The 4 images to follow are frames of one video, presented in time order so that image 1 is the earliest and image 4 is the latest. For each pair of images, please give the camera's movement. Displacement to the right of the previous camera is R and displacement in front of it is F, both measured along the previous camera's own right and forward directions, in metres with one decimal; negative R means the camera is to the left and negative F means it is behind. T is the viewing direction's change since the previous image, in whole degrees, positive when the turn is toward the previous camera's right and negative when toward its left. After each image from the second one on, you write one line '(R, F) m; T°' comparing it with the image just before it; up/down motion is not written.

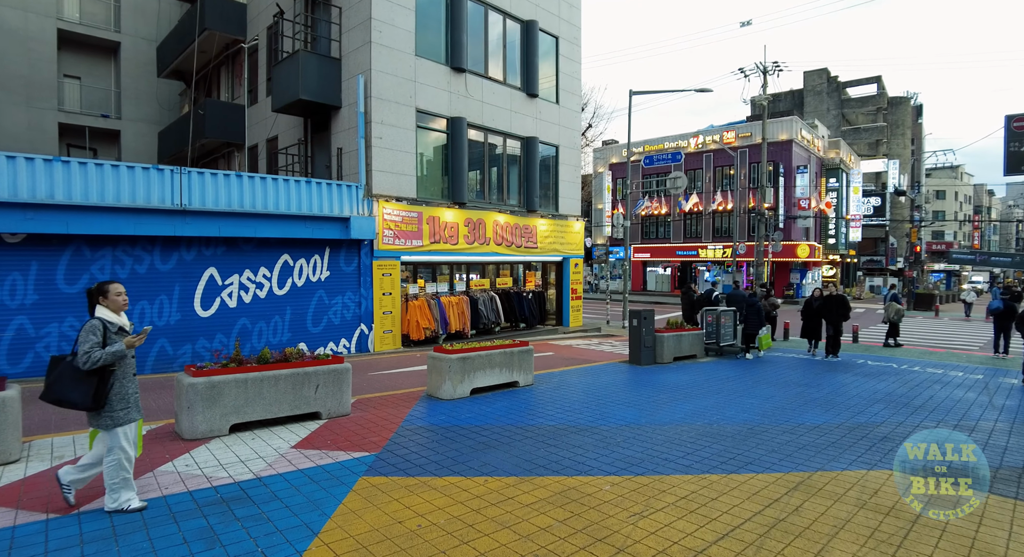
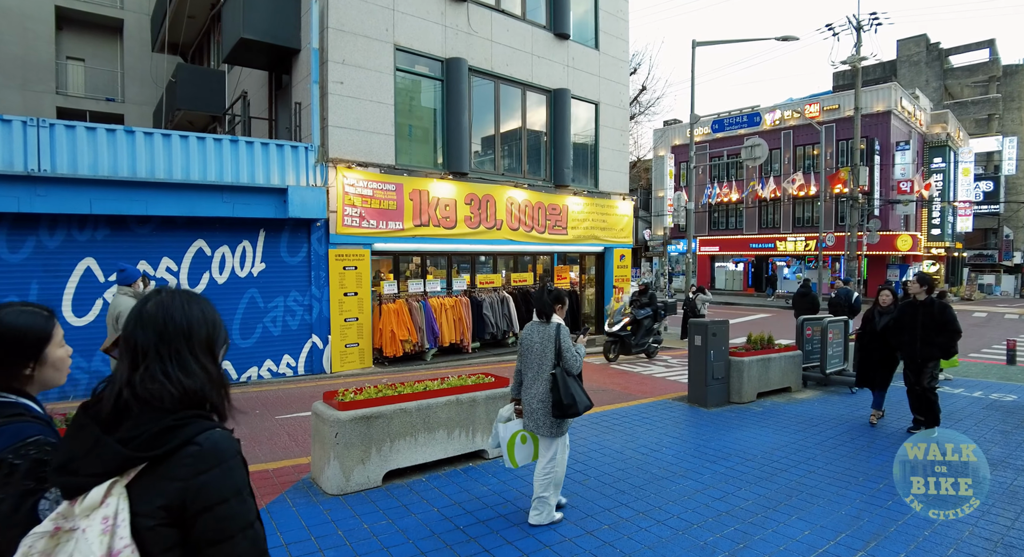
(+0.9, +4.2) m; -6°
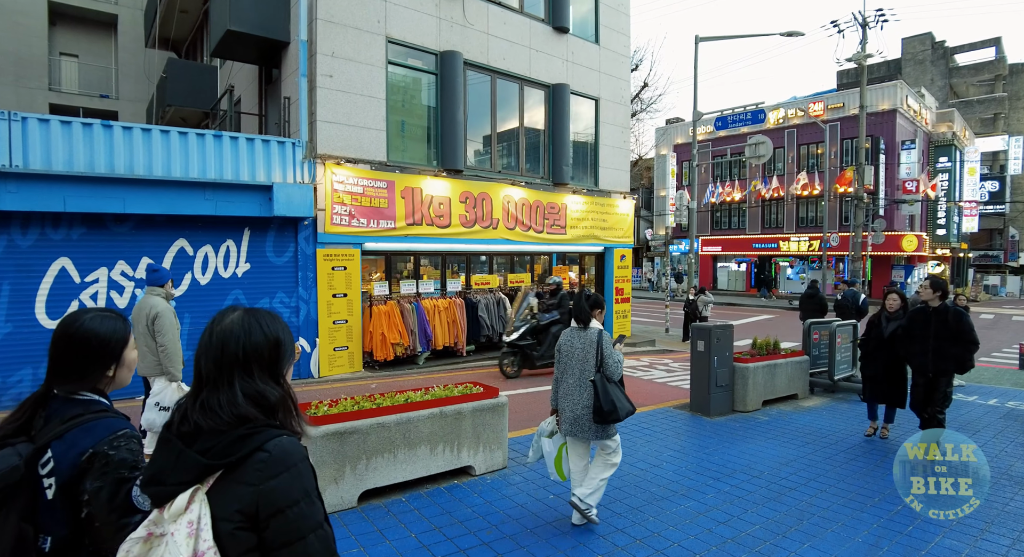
(+0.1, +0.4) m; 0°
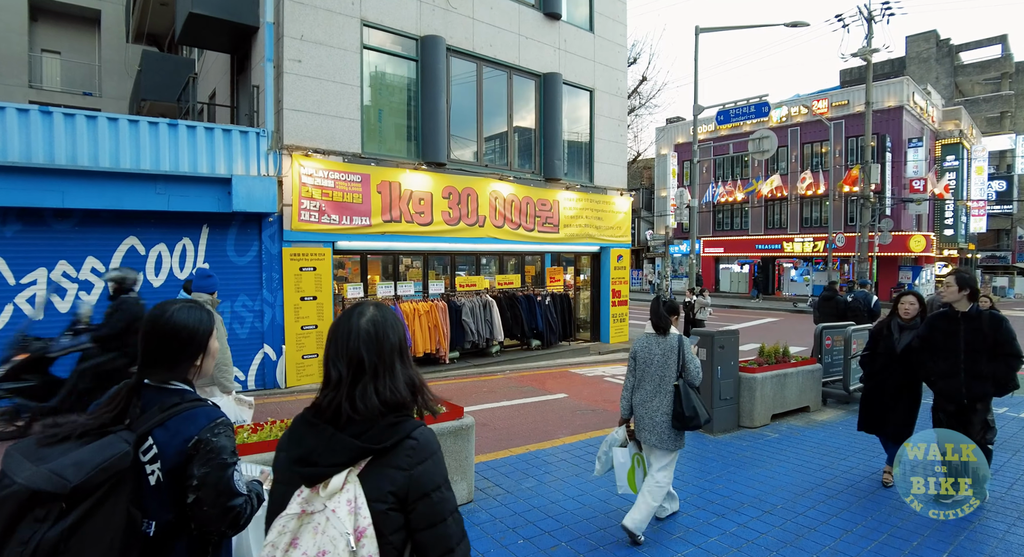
(+0.3, +0.8) m; 0°
